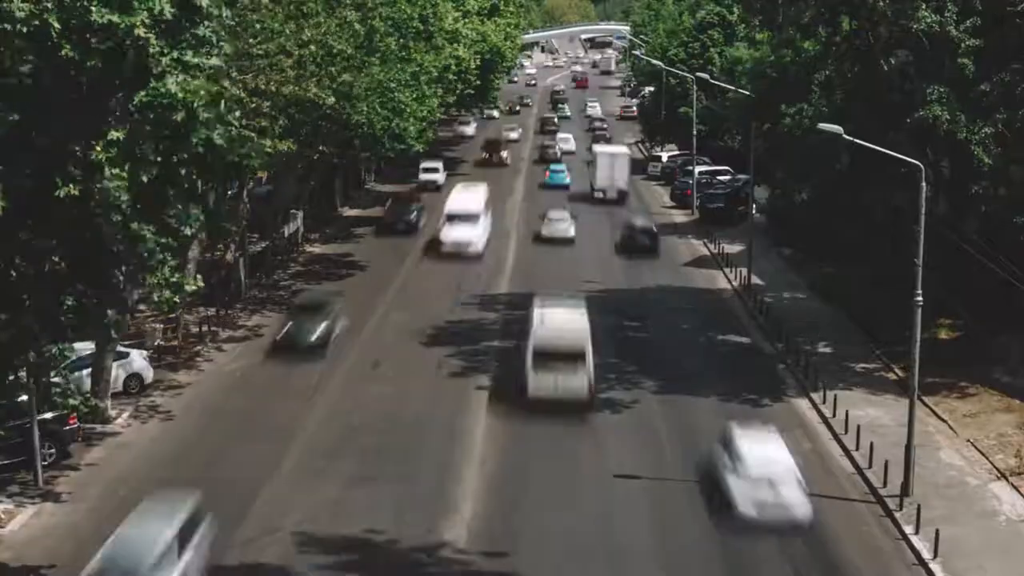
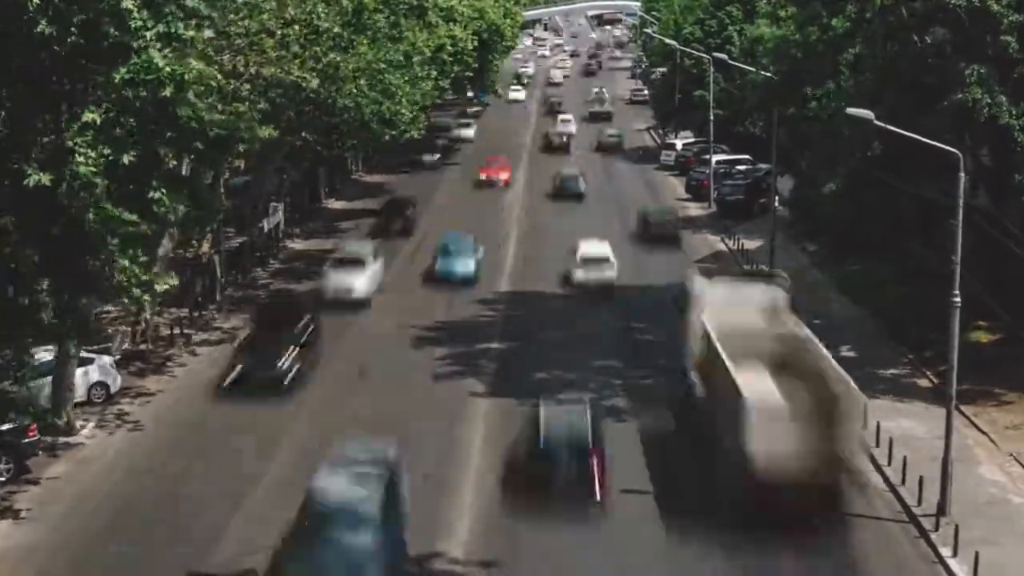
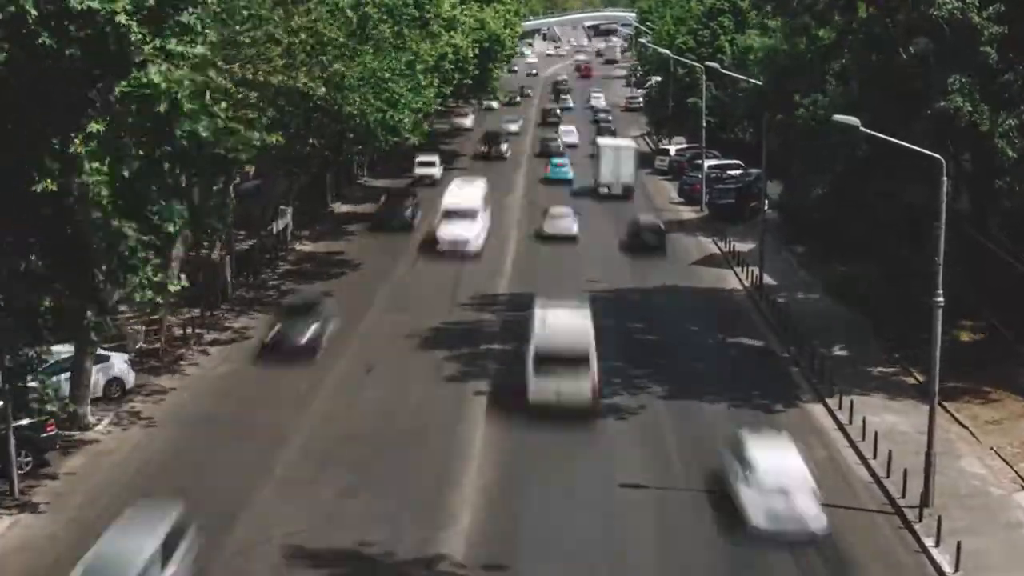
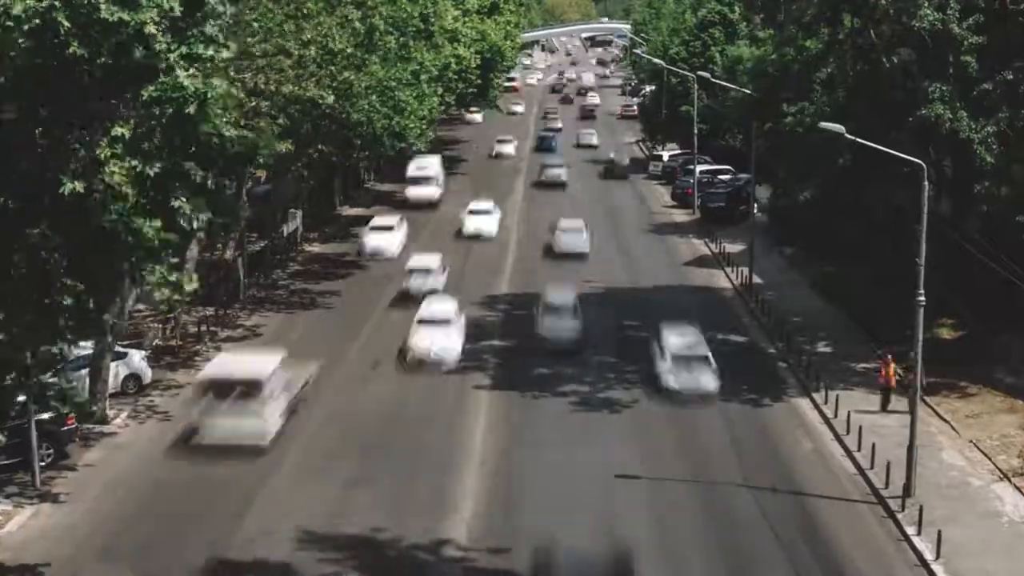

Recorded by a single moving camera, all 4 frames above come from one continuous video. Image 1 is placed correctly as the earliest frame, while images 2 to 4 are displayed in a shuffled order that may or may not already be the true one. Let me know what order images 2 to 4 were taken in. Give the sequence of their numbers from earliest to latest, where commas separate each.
4, 3, 2
